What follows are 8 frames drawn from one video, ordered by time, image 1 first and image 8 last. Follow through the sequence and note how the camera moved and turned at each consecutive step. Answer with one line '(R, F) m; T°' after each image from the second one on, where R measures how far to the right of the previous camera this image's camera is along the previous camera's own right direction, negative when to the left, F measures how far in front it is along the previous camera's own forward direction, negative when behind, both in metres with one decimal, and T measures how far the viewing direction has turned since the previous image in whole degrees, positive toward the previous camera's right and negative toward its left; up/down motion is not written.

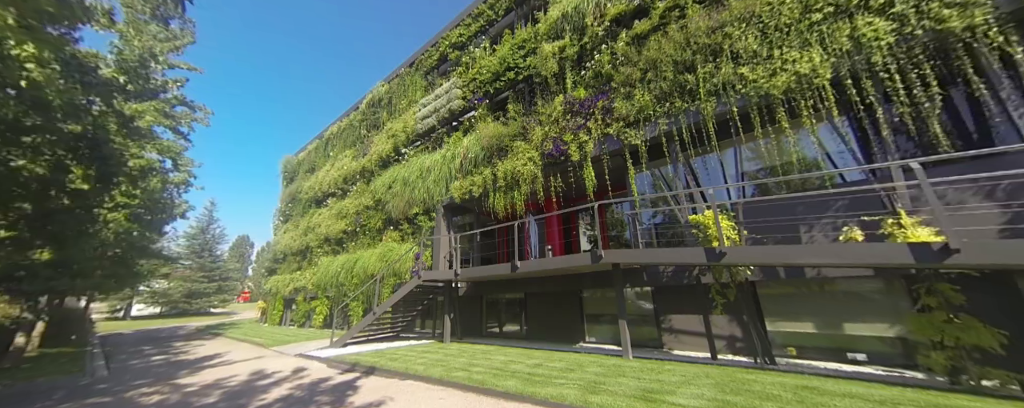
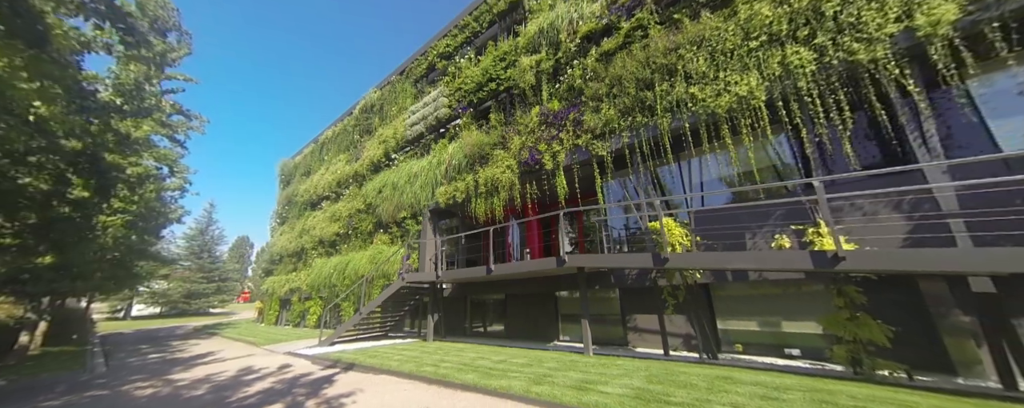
(+0.6, -0.5) m; 0°
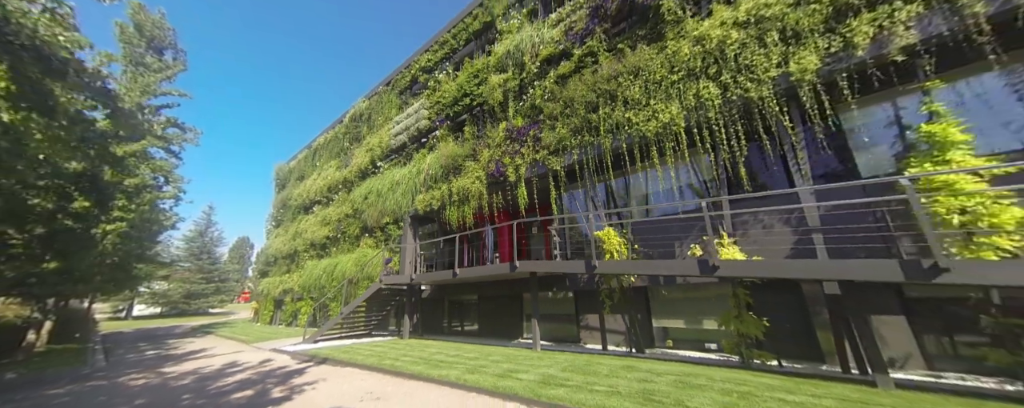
(+1.0, -0.8) m; 0°
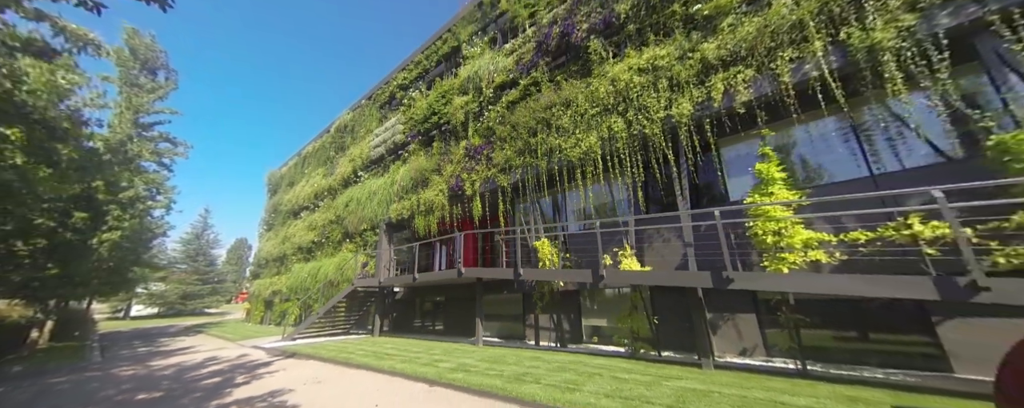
(+1.3, -1.0) m; 0°
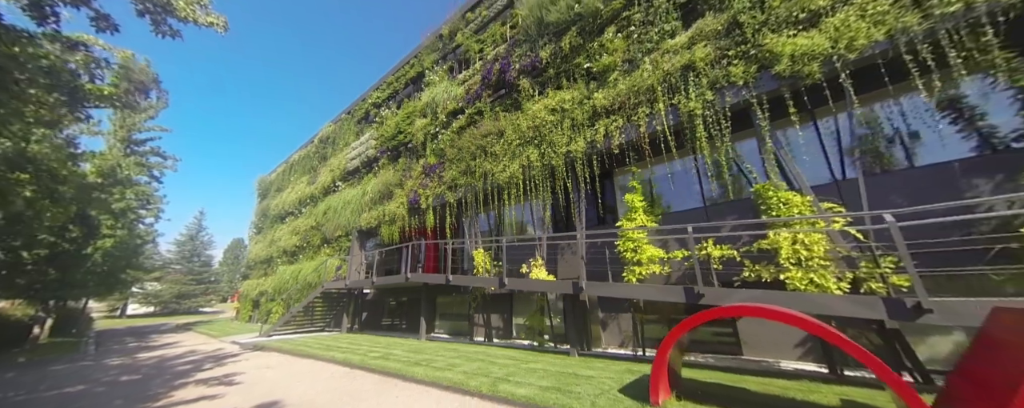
(+1.7, -1.3) m; 0°
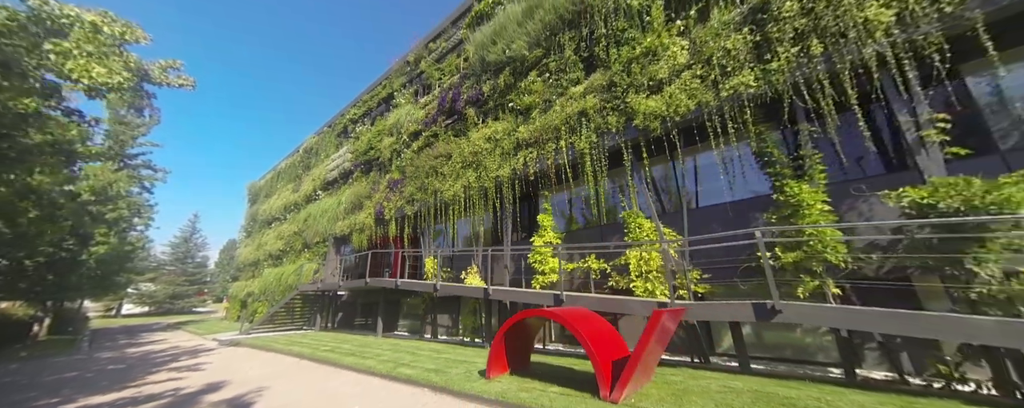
(+1.7, -1.3) m; 0°
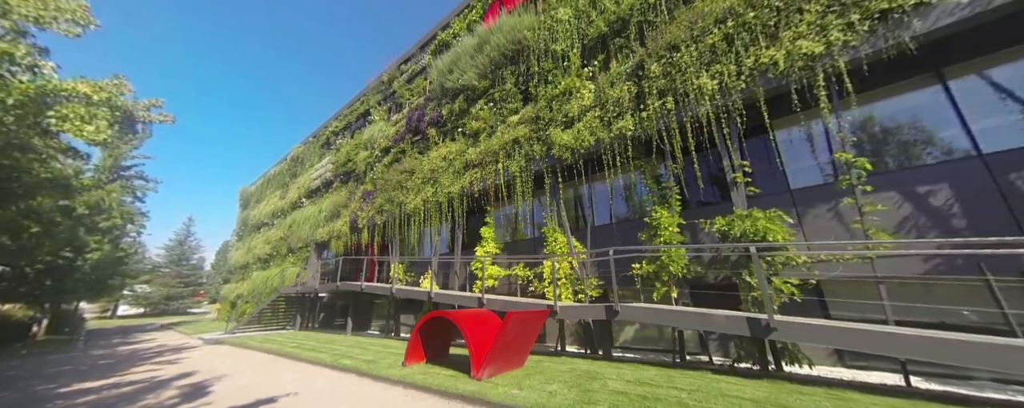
(+1.4, -1.1) m; 0°
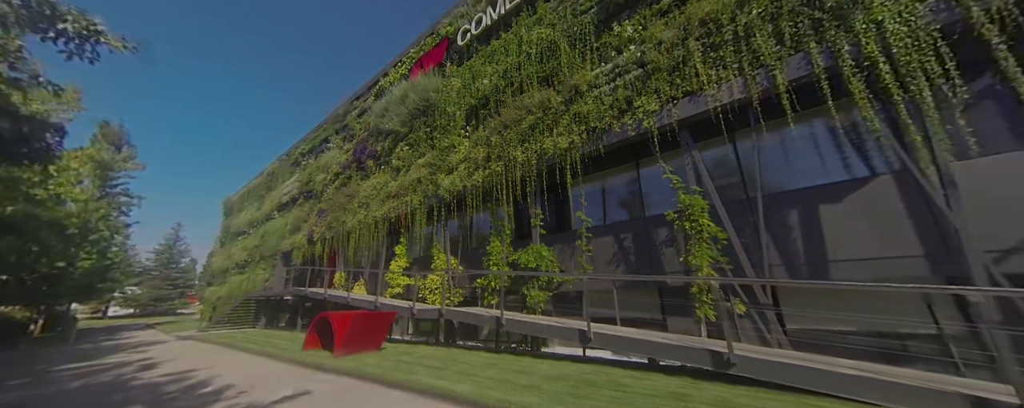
(+2.9, -2.2) m; +1°
